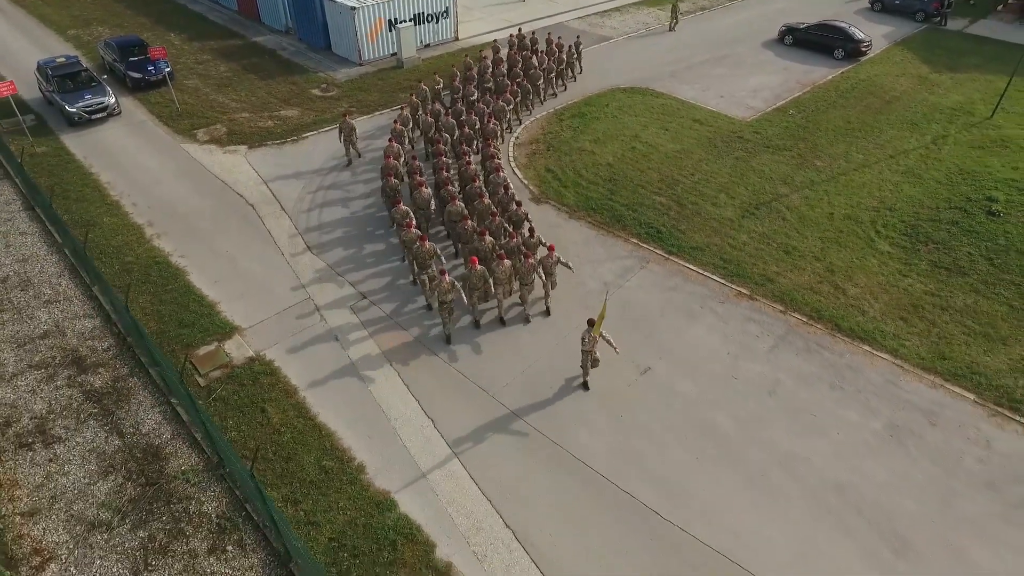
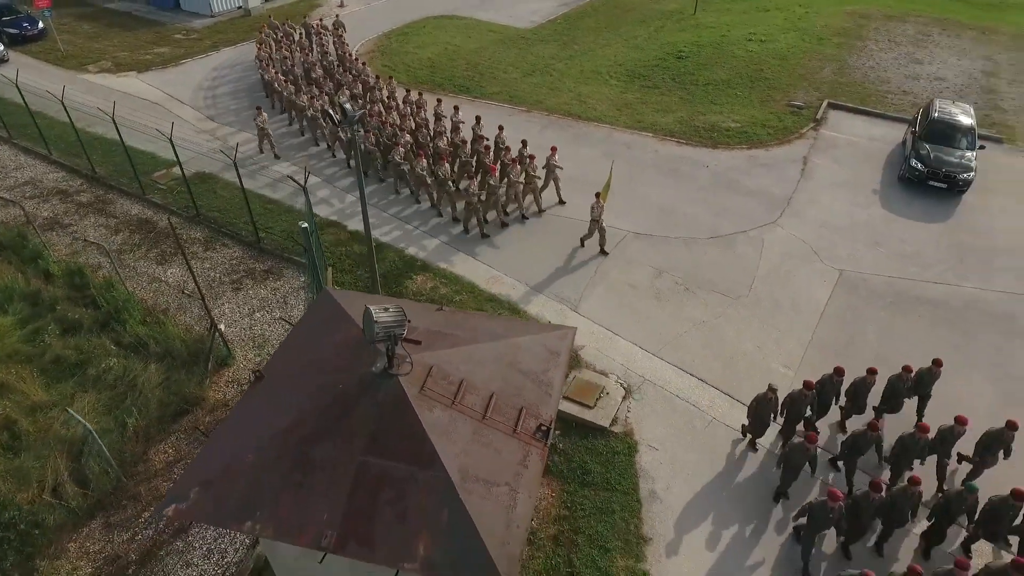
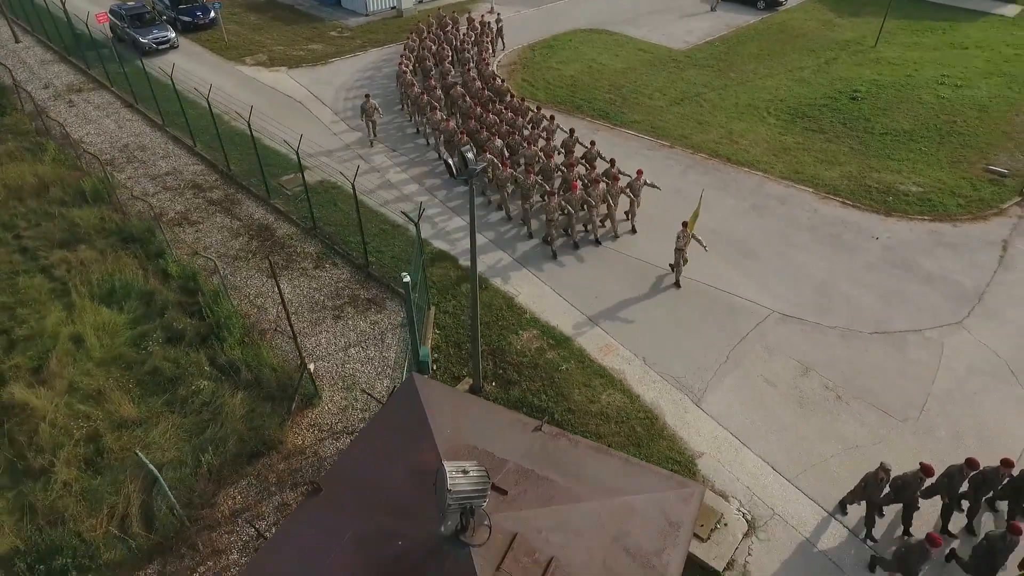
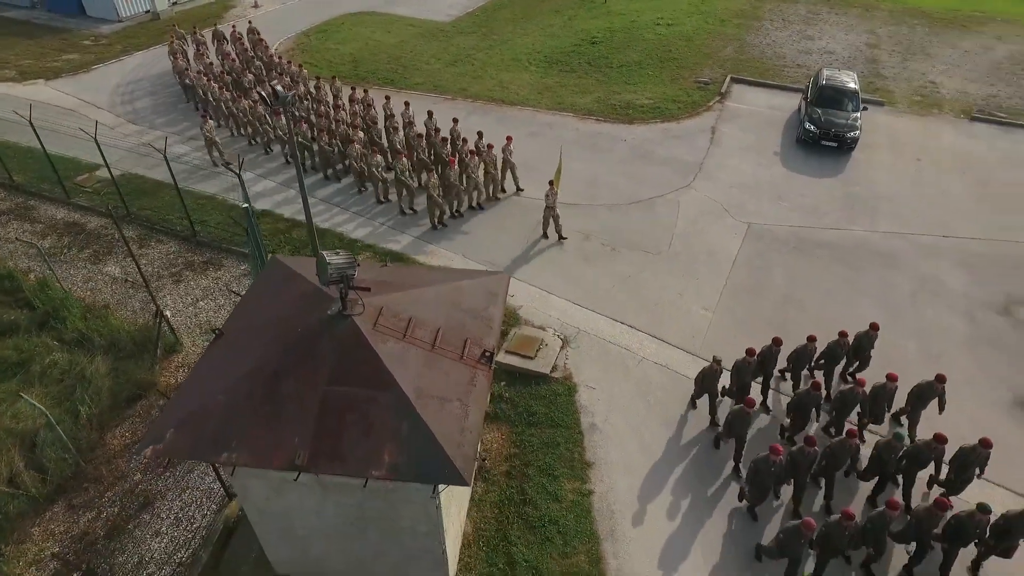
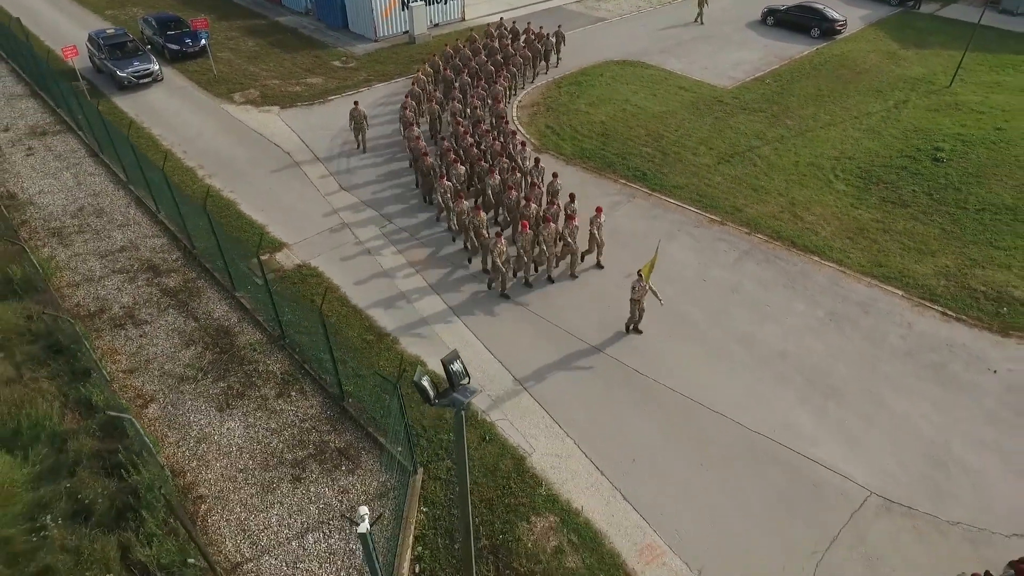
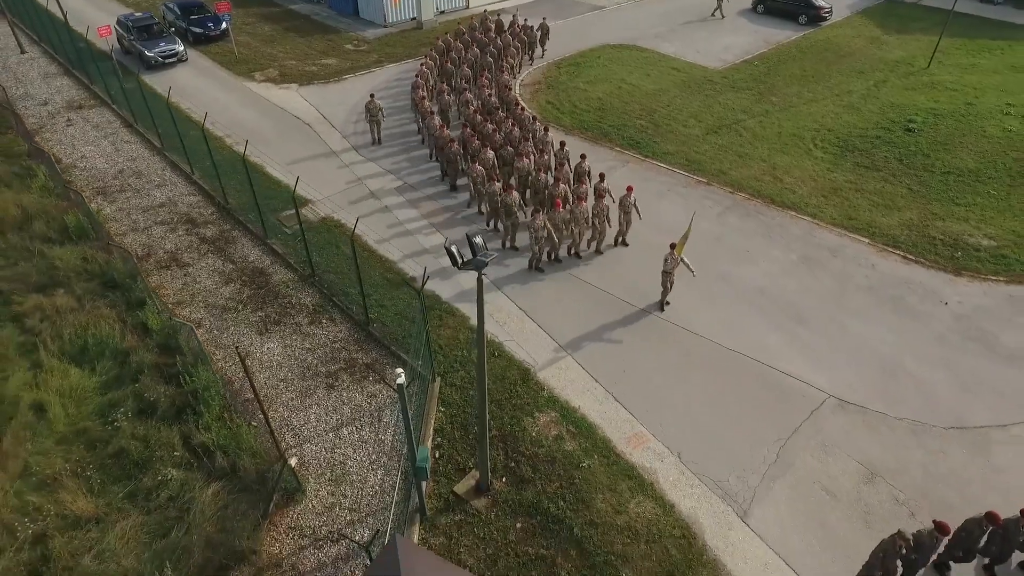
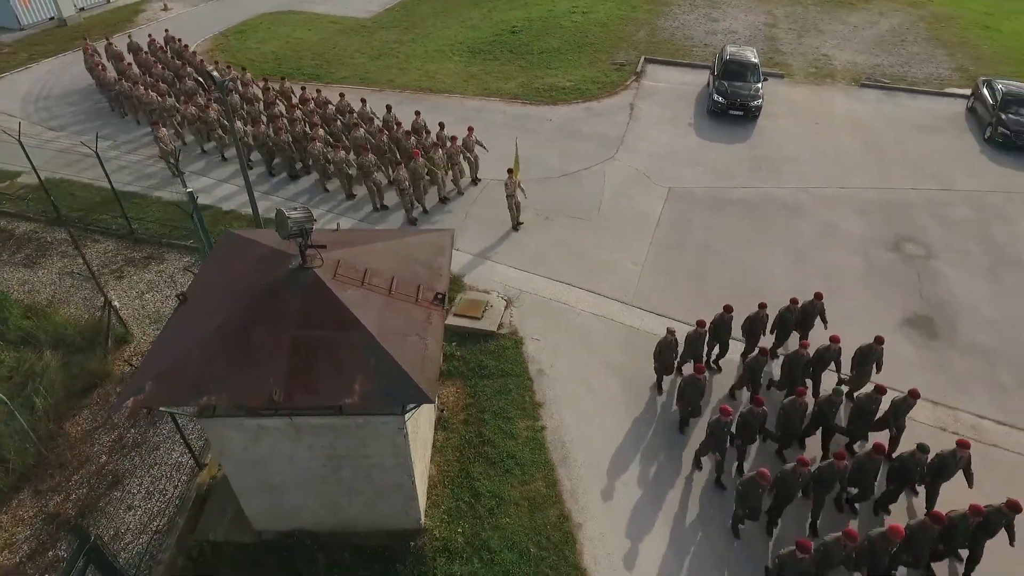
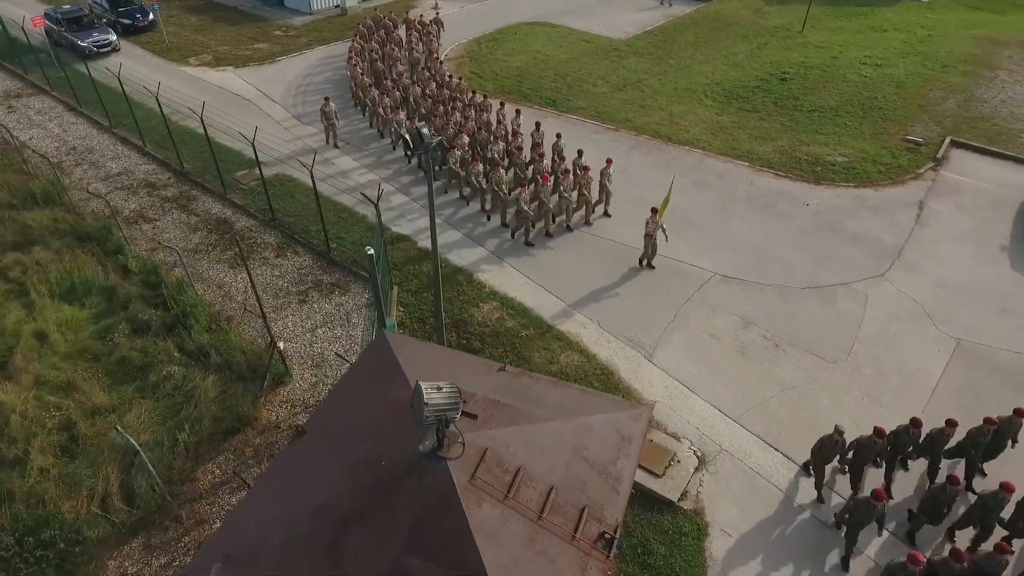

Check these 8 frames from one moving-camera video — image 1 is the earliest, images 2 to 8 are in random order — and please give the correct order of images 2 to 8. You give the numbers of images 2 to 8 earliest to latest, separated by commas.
5, 6, 3, 8, 2, 4, 7
